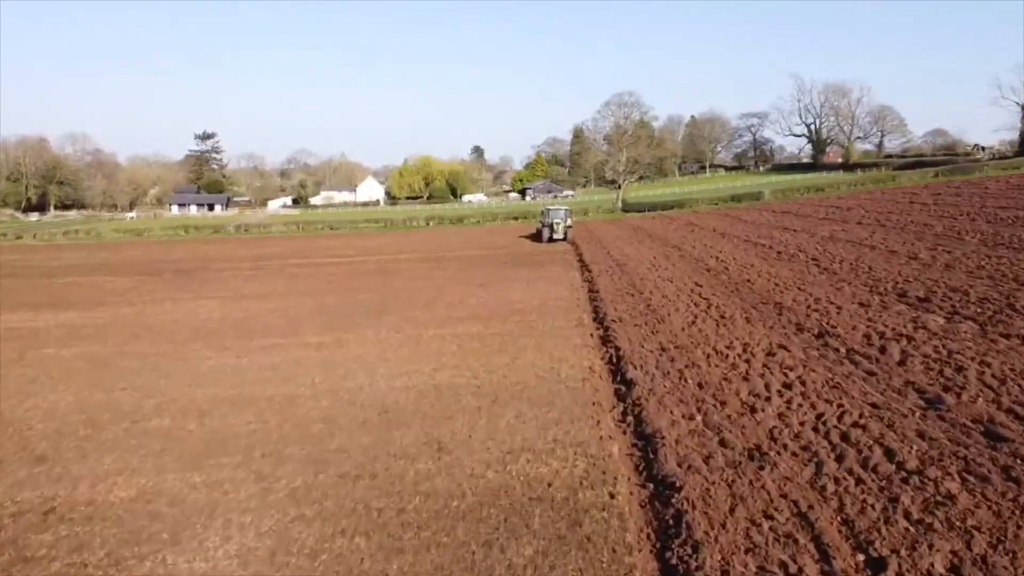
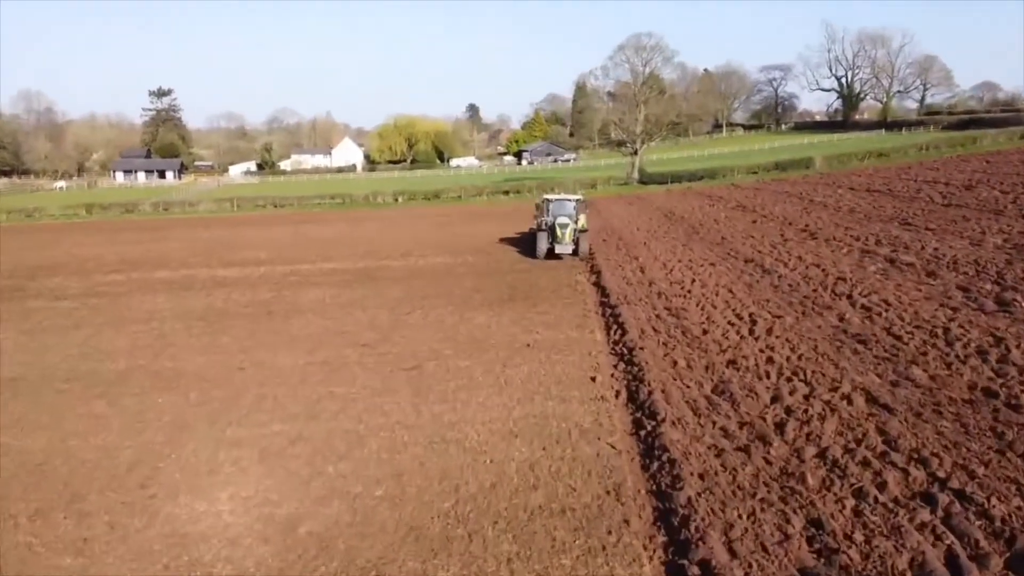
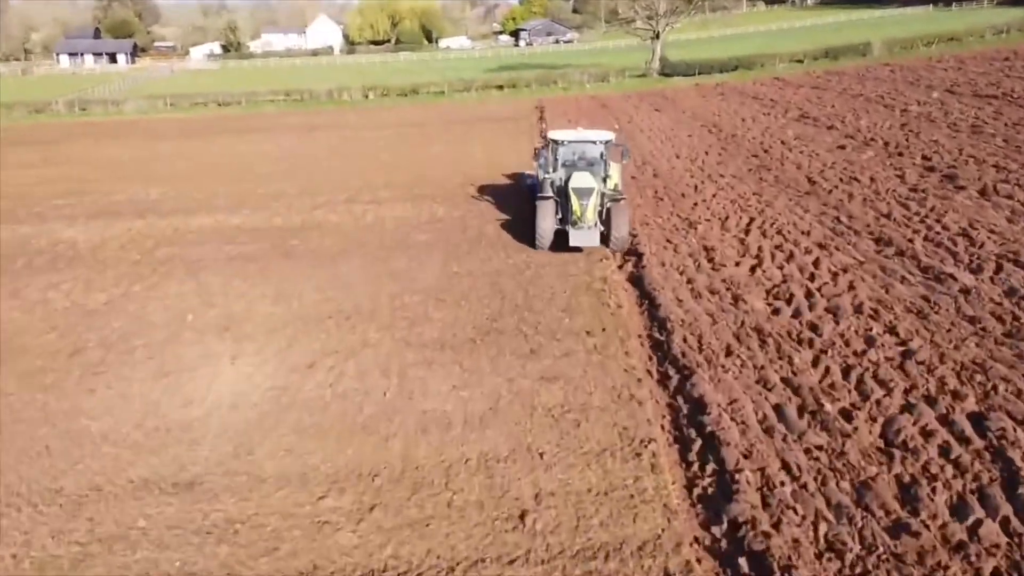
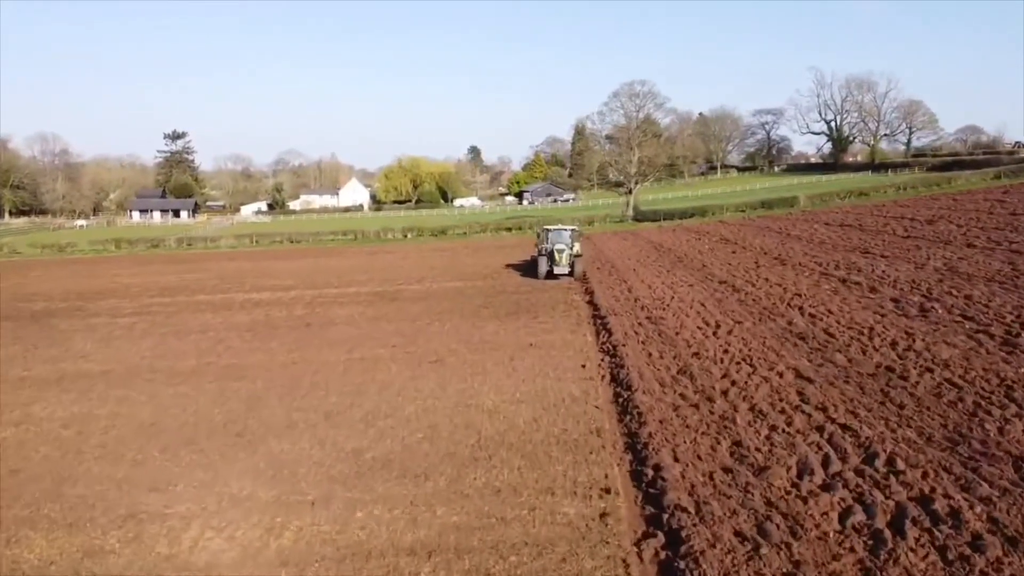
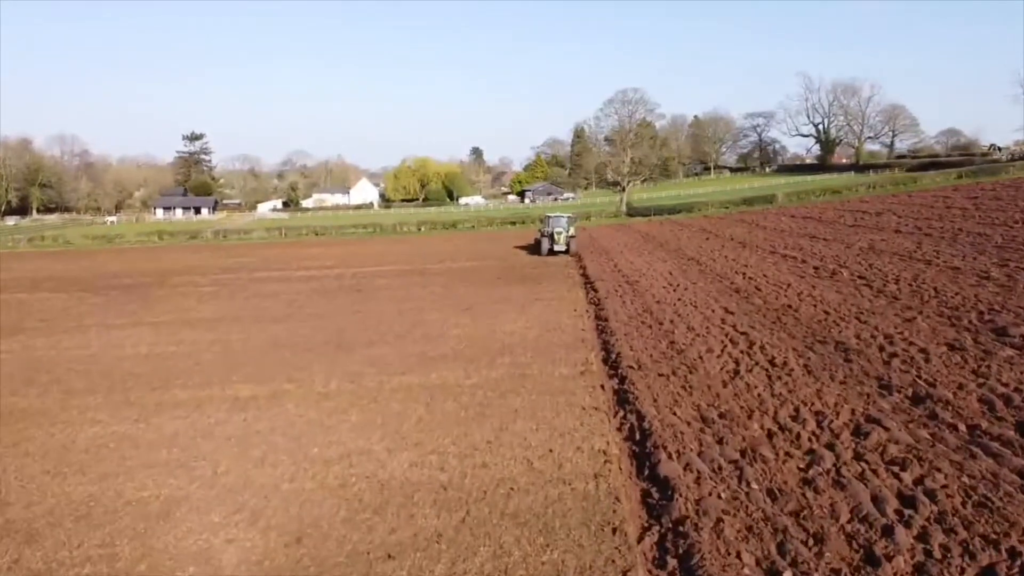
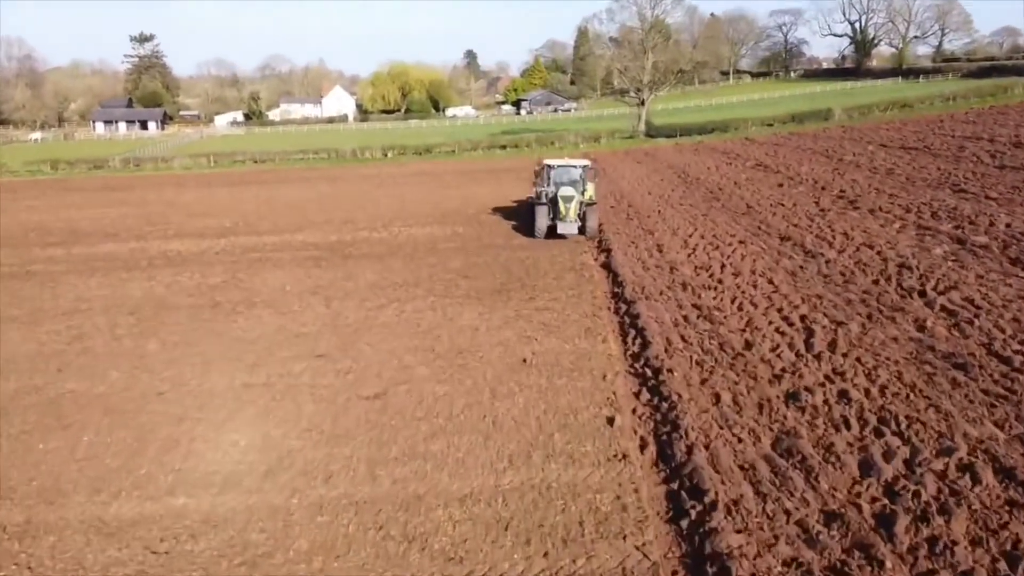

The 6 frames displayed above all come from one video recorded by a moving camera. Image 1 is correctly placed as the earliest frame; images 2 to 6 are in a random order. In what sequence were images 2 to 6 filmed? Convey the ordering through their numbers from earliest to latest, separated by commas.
5, 4, 2, 6, 3
